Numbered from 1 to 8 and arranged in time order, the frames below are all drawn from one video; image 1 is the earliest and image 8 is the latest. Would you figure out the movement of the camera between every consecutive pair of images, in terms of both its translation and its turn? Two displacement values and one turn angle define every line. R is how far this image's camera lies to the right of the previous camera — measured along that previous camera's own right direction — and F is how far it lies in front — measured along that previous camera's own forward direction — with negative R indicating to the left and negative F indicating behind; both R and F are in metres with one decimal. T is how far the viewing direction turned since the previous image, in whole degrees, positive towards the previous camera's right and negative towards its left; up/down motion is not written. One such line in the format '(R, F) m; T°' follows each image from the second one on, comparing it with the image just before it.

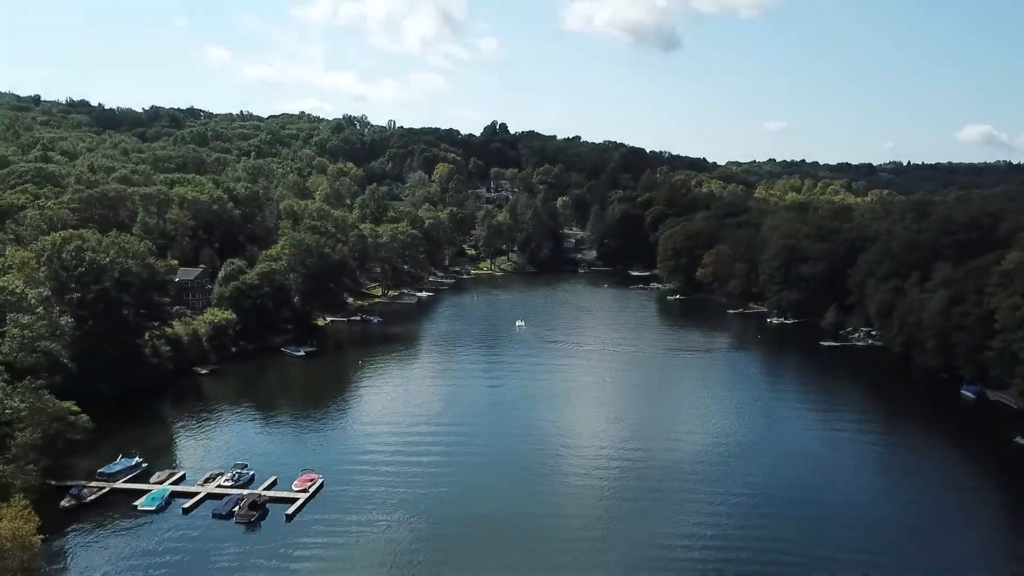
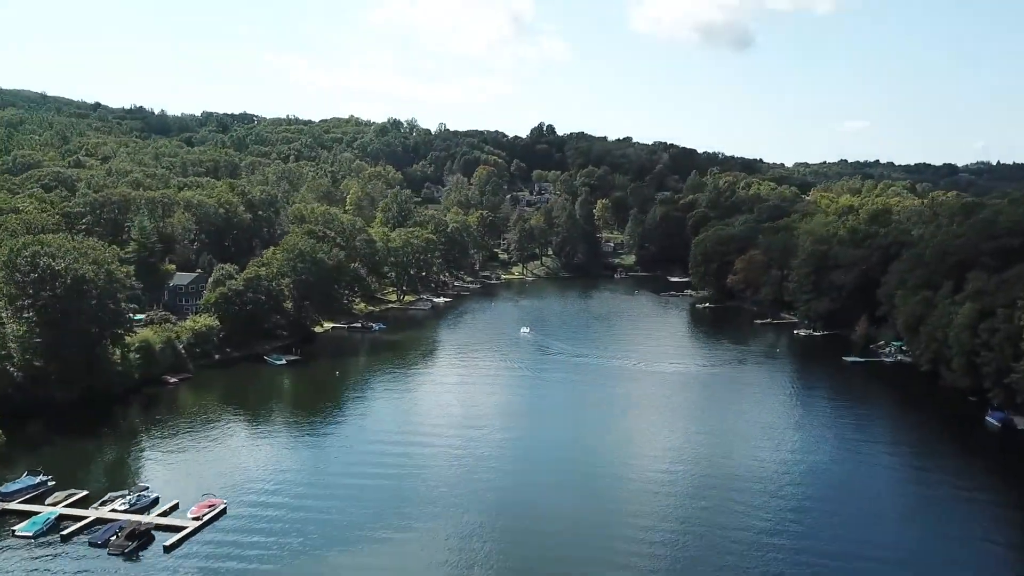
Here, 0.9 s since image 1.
(+6.0, +3.6) m; -5°
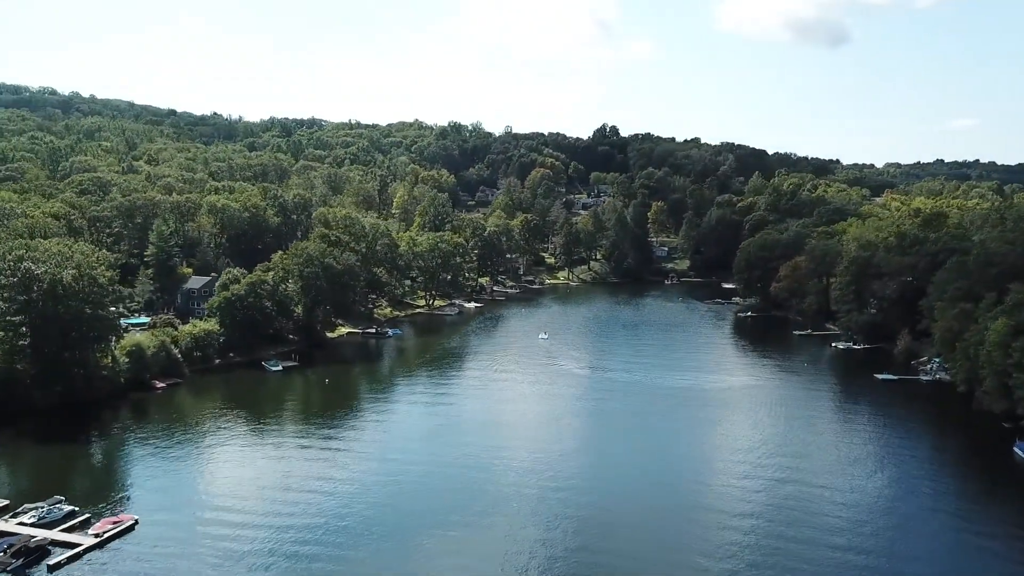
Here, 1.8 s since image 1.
(+6.2, +2.9) m; -6°
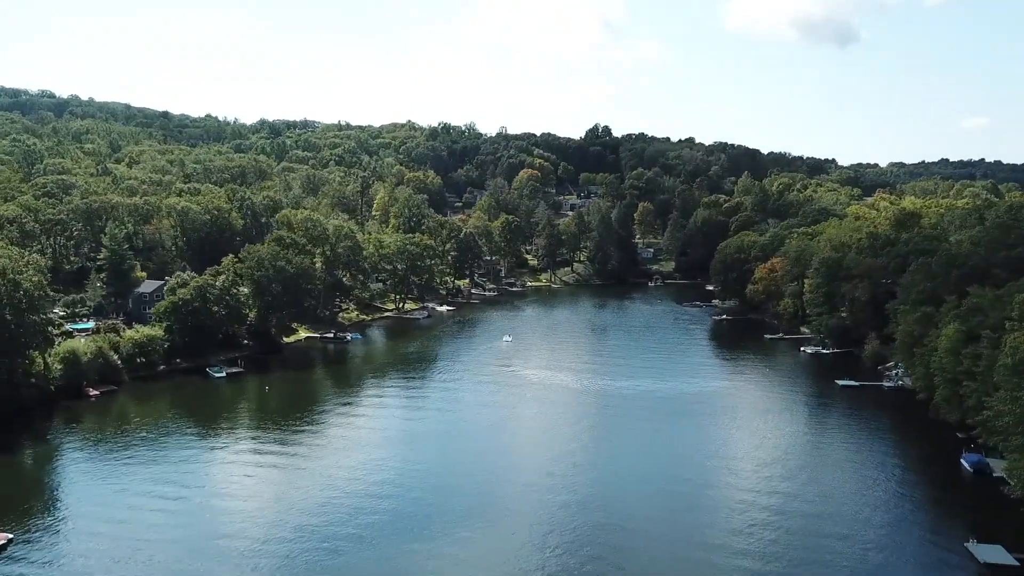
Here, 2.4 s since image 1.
(+4.3, +1.7) m; -1°
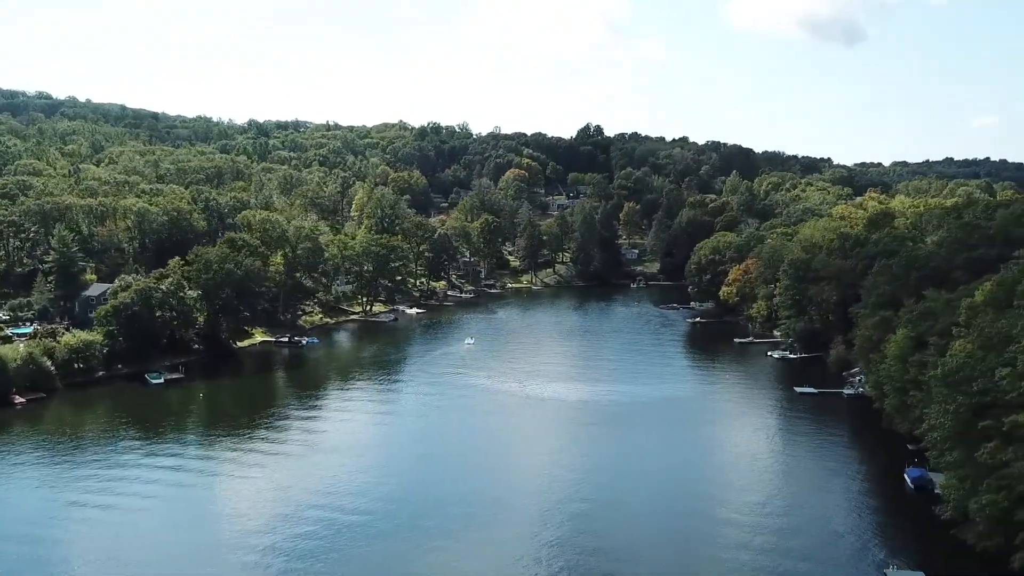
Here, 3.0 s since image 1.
(+4.3, +2.0) m; -1°
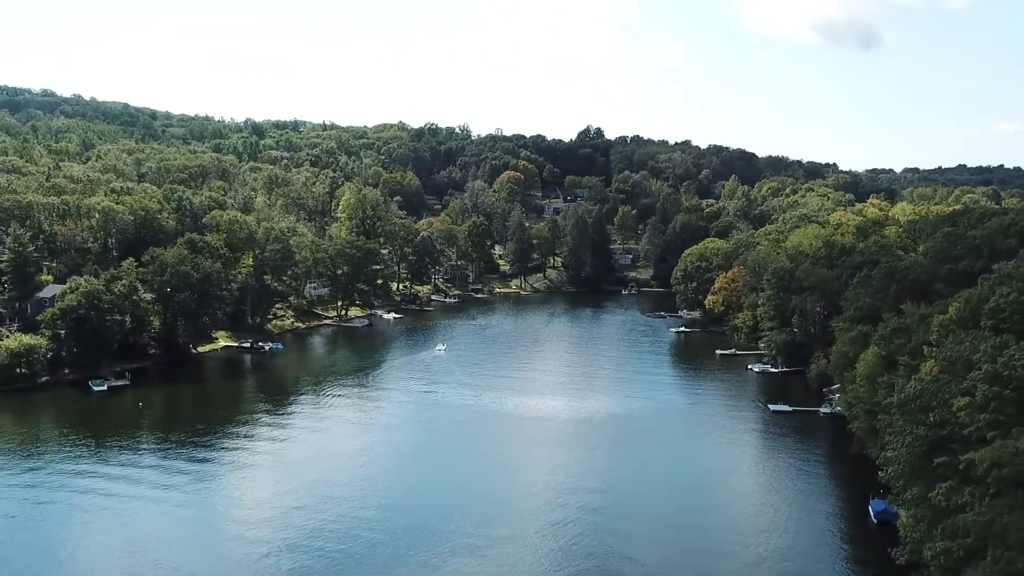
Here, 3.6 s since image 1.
(+3.4, +2.8) m; -1°
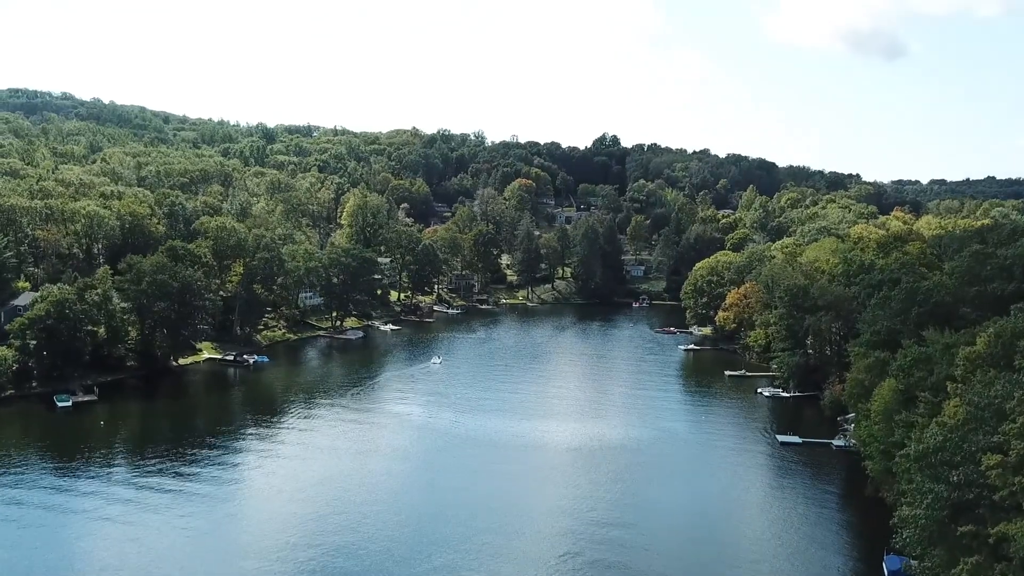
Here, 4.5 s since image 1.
(+1.9, +3.6) m; -1°
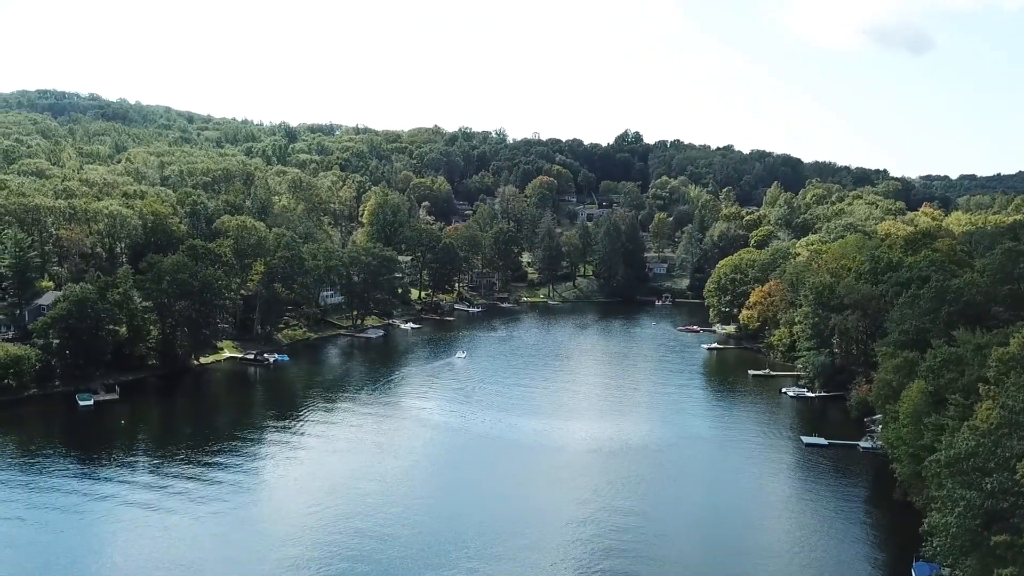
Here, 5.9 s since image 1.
(+0.2, +0.5) m; -2°
